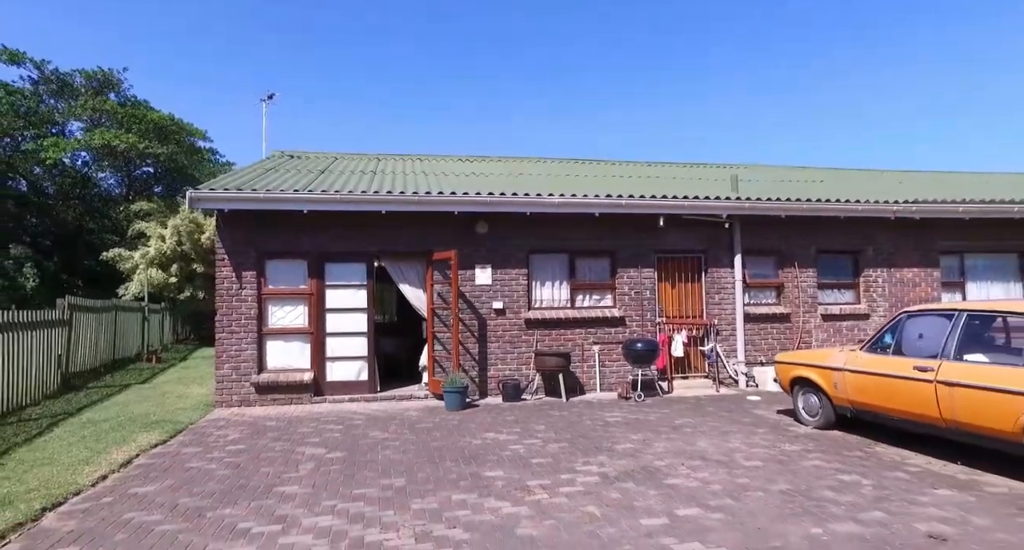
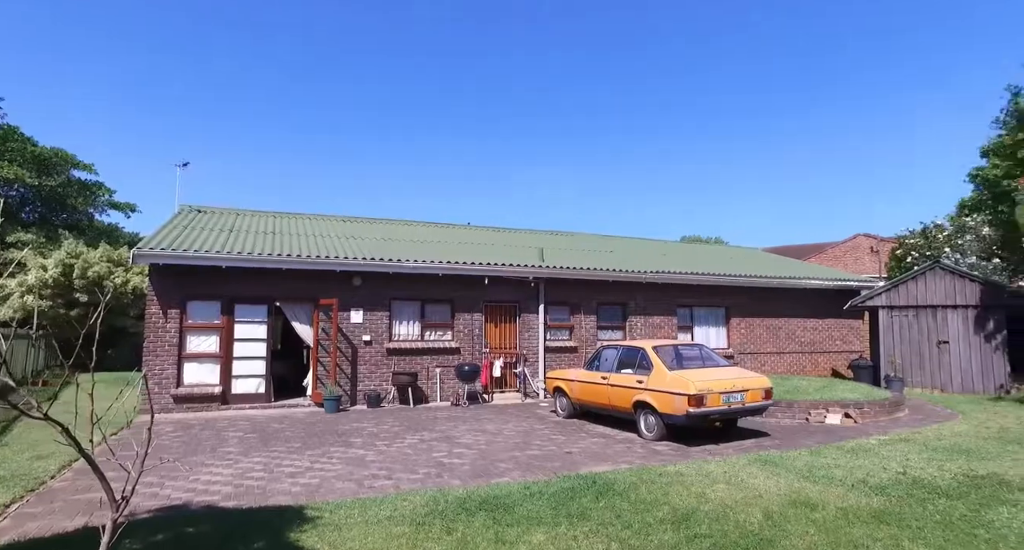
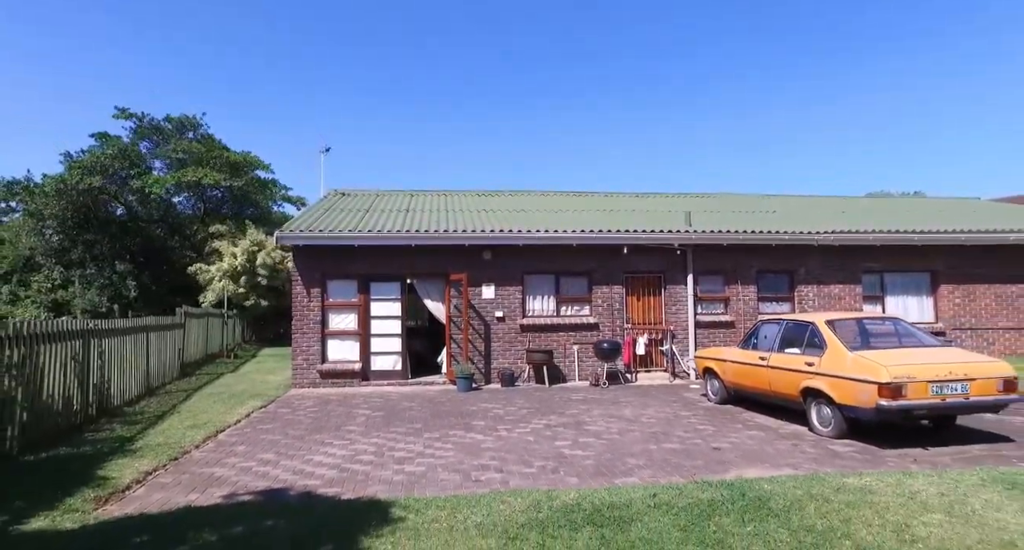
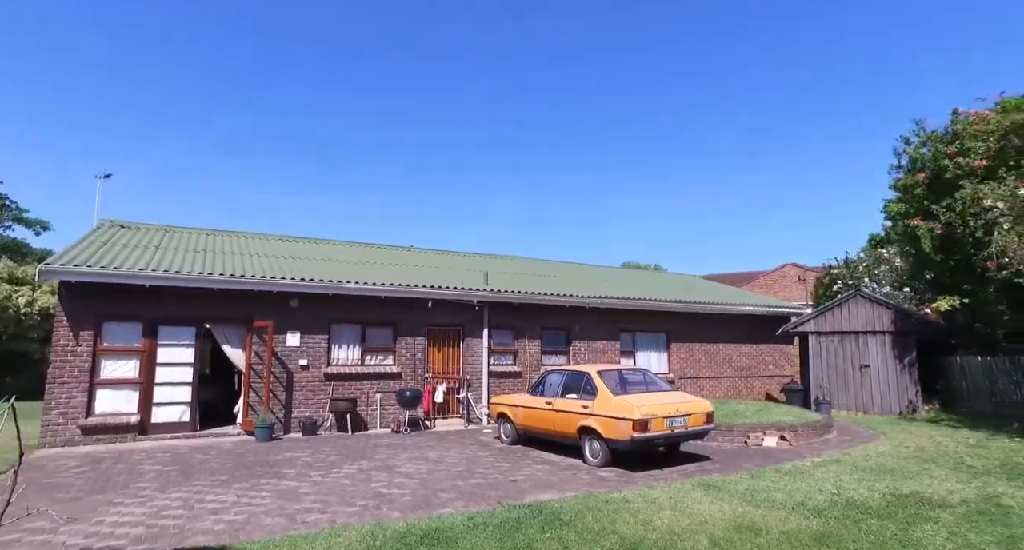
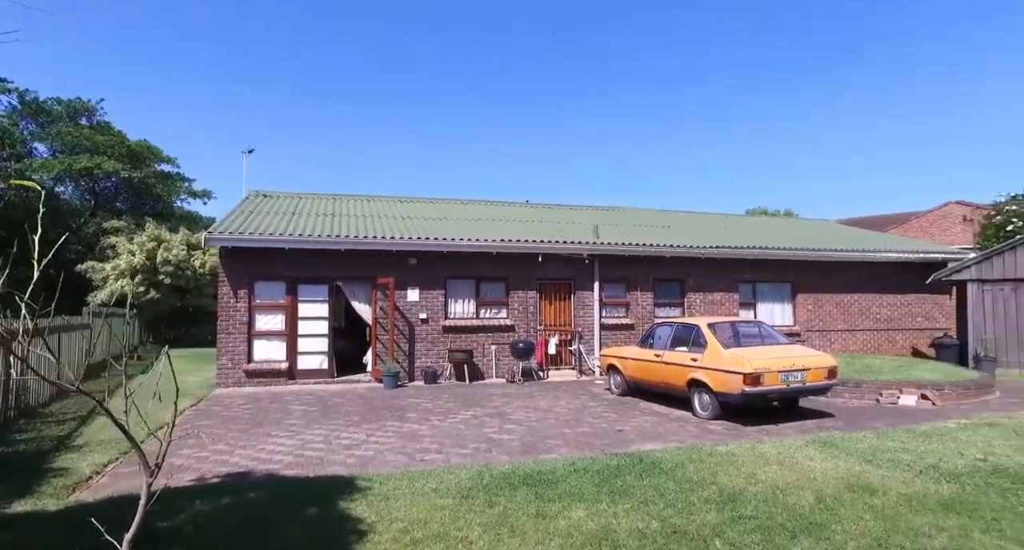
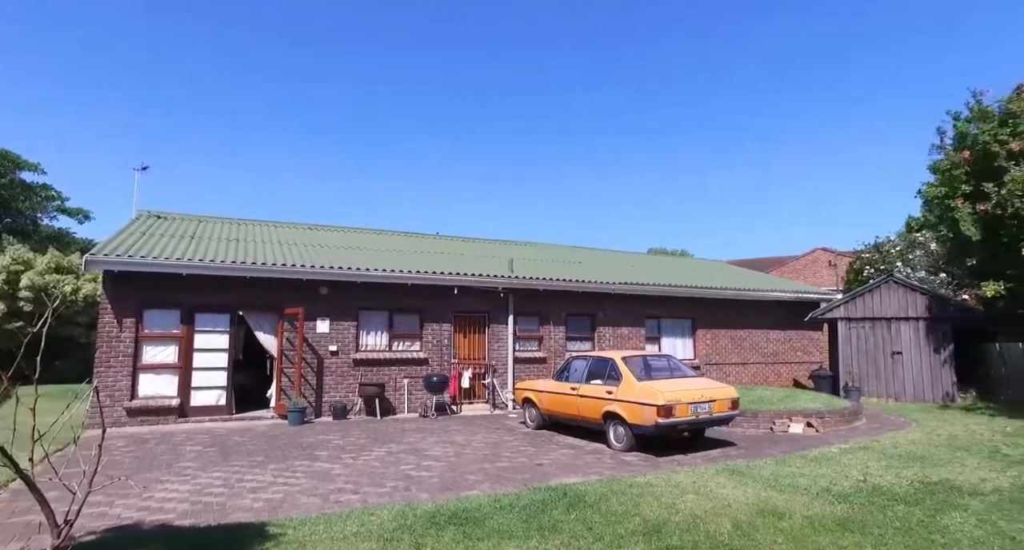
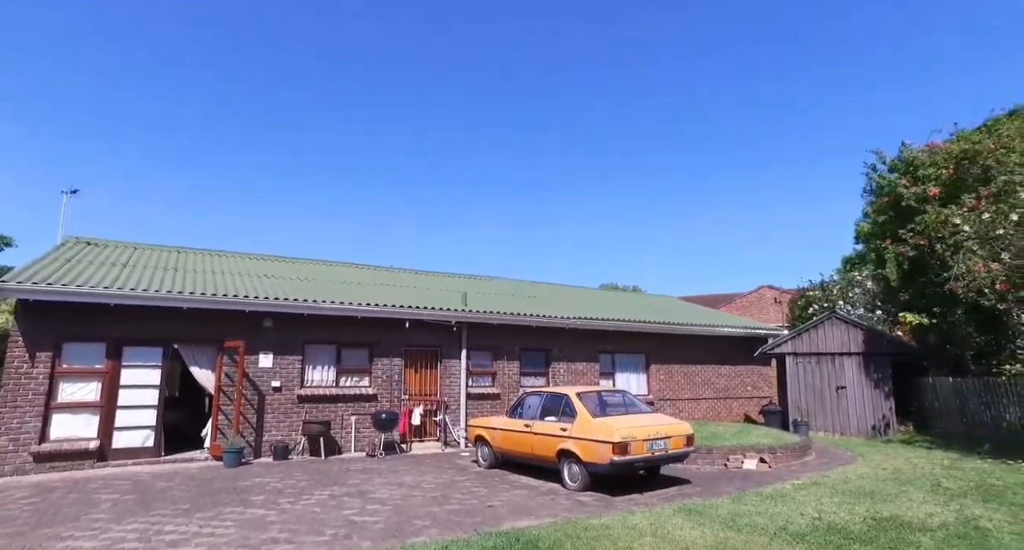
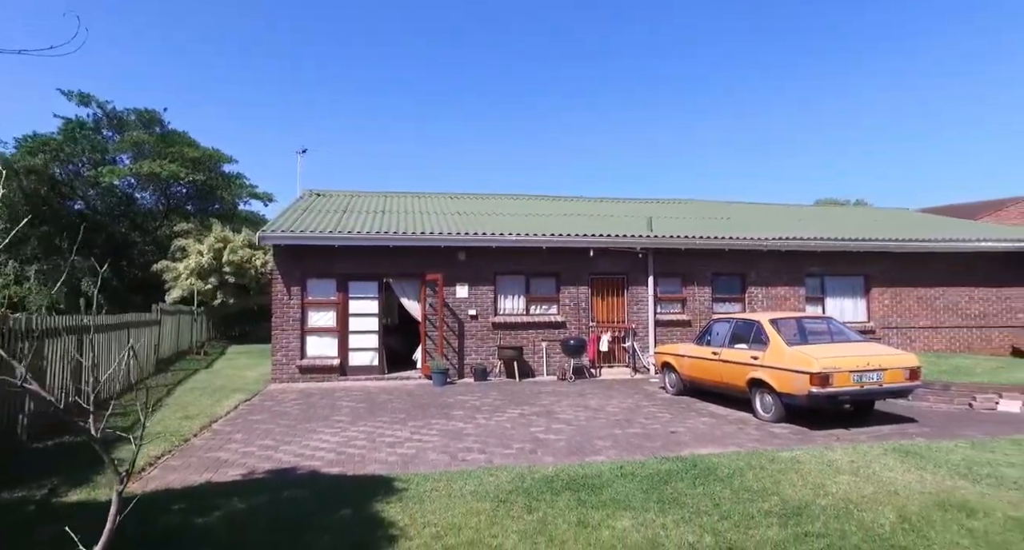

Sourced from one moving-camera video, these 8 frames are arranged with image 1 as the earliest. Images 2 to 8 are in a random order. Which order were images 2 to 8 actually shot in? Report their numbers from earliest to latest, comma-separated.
3, 8, 5, 2, 6, 4, 7
